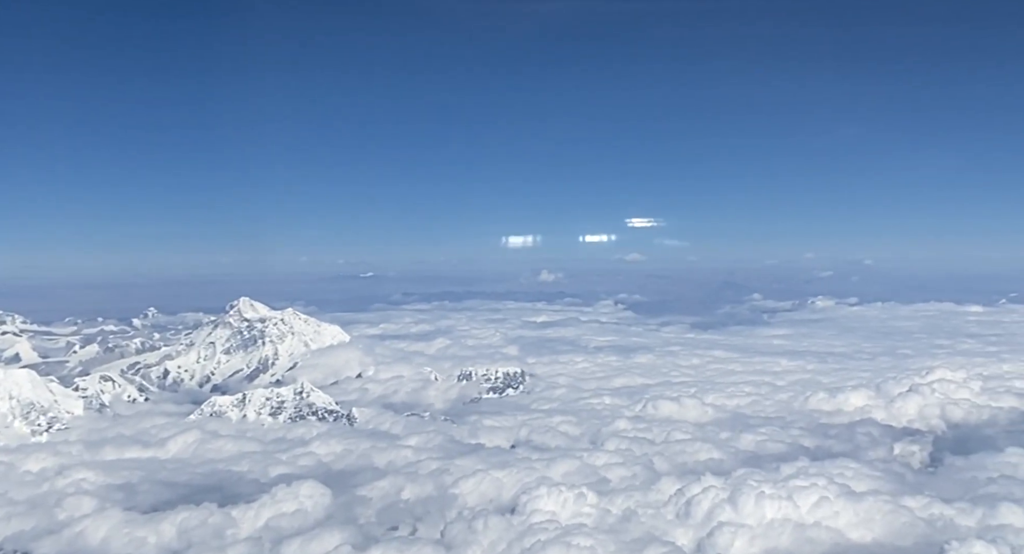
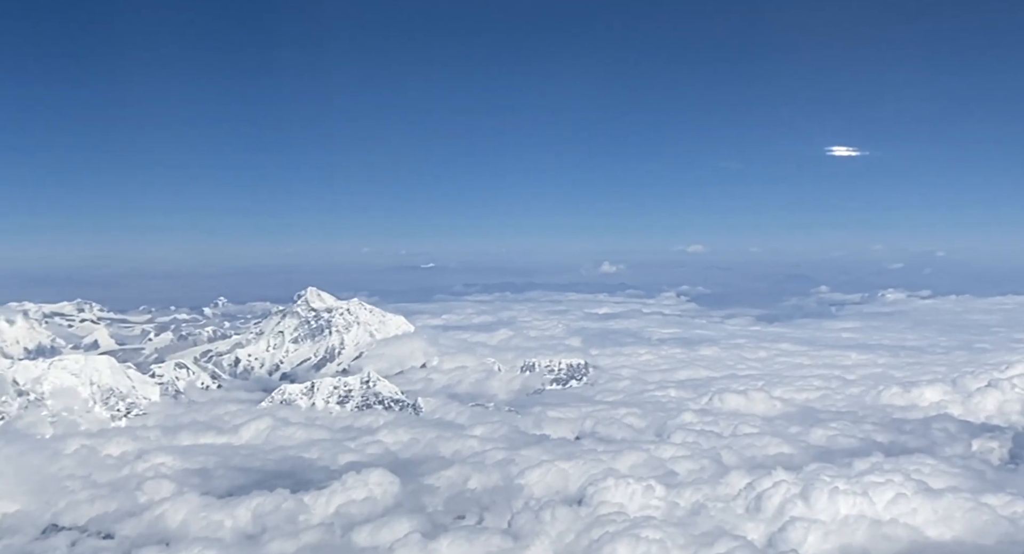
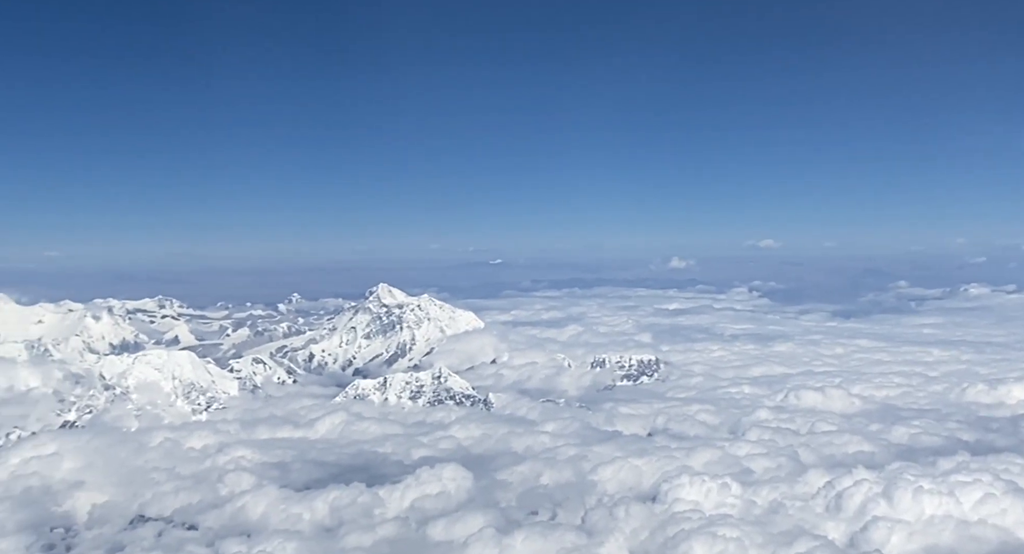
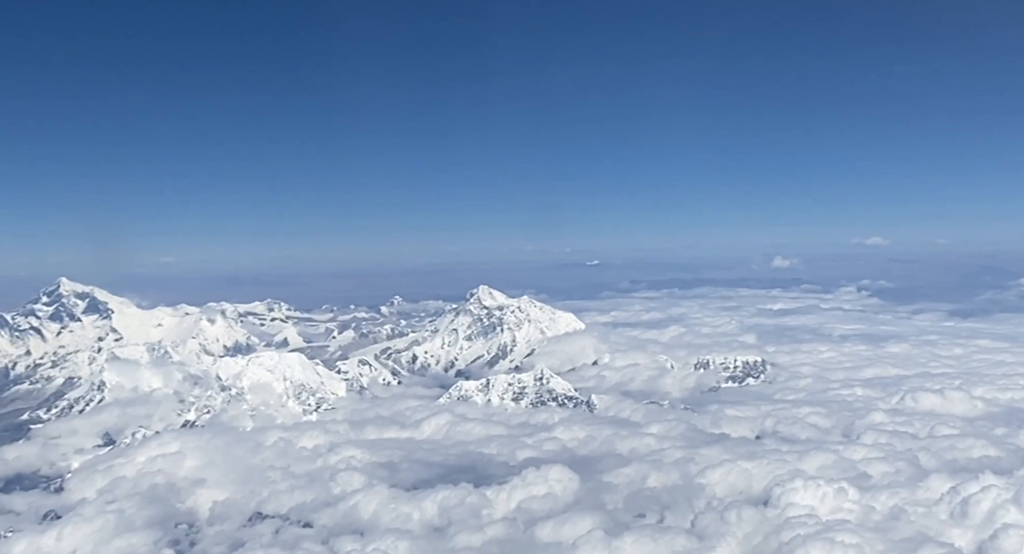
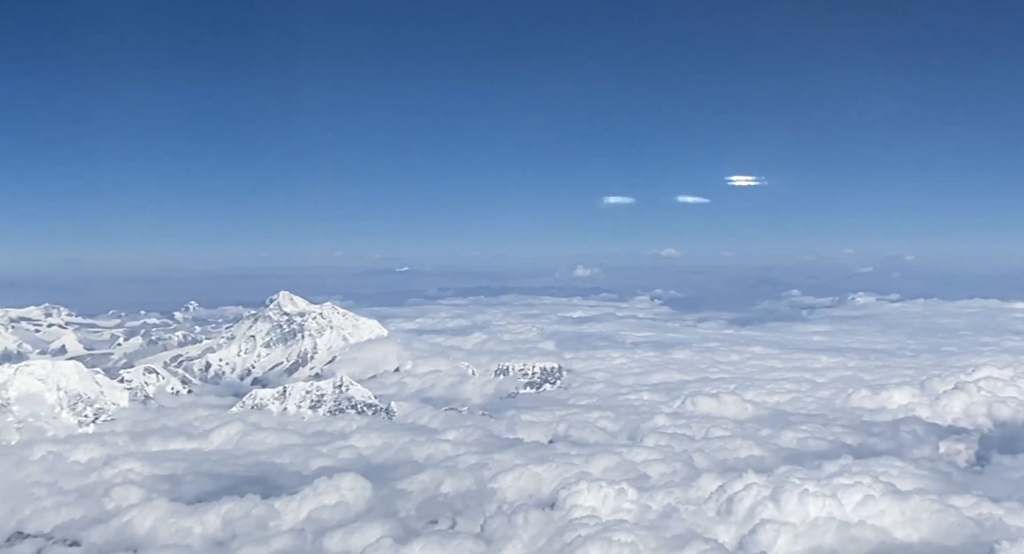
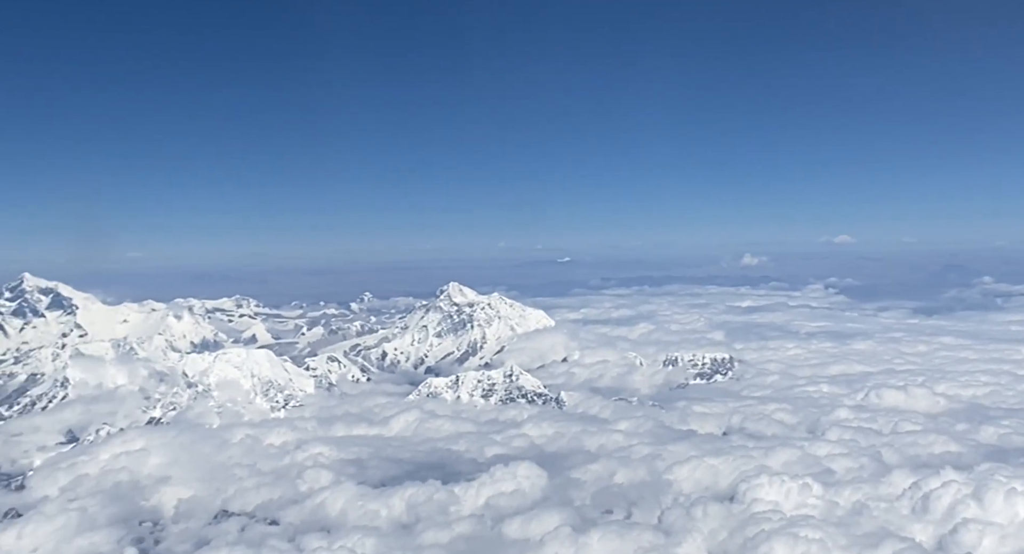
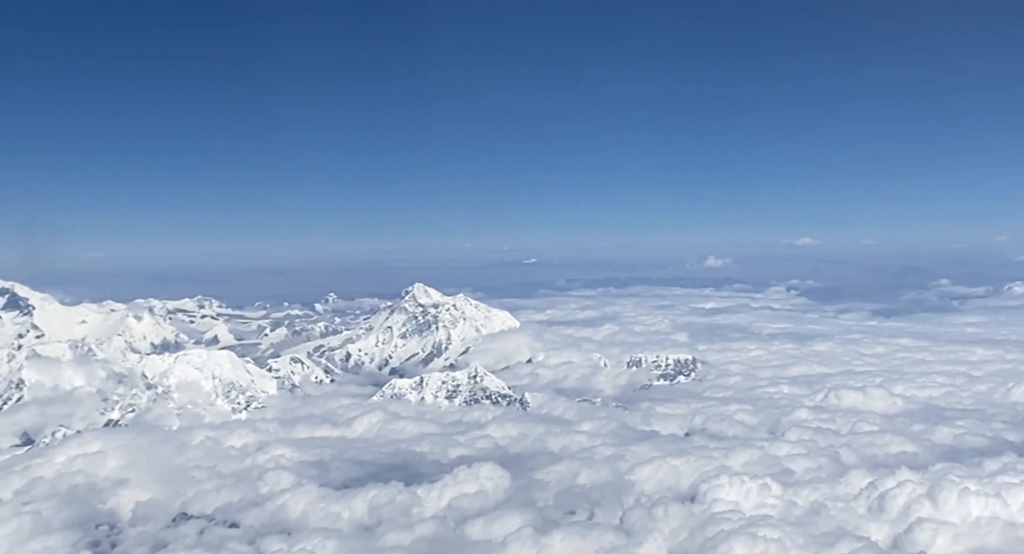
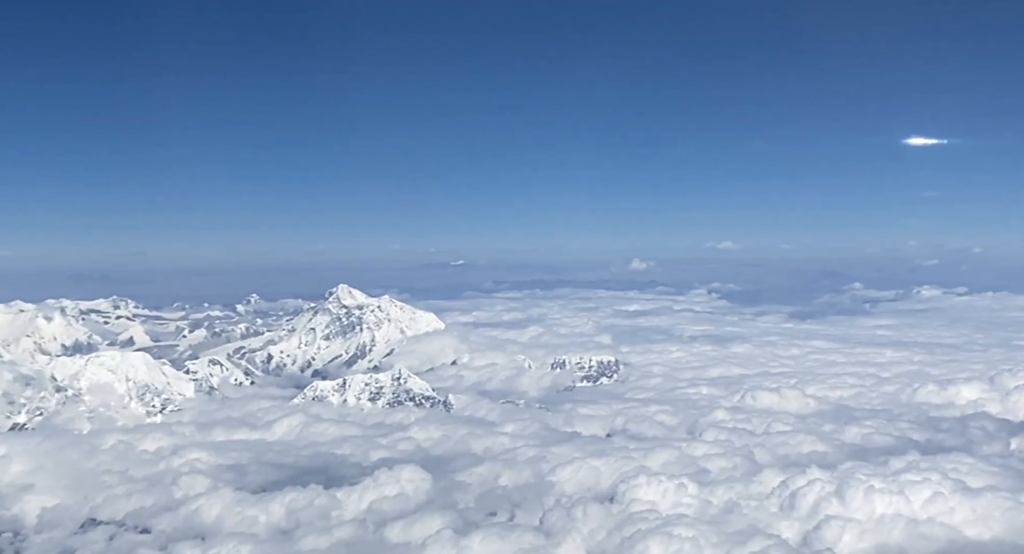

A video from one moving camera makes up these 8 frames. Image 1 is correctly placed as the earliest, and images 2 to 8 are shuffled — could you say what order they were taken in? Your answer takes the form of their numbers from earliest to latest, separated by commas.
5, 2, 8, 3, 7, 6, 4
